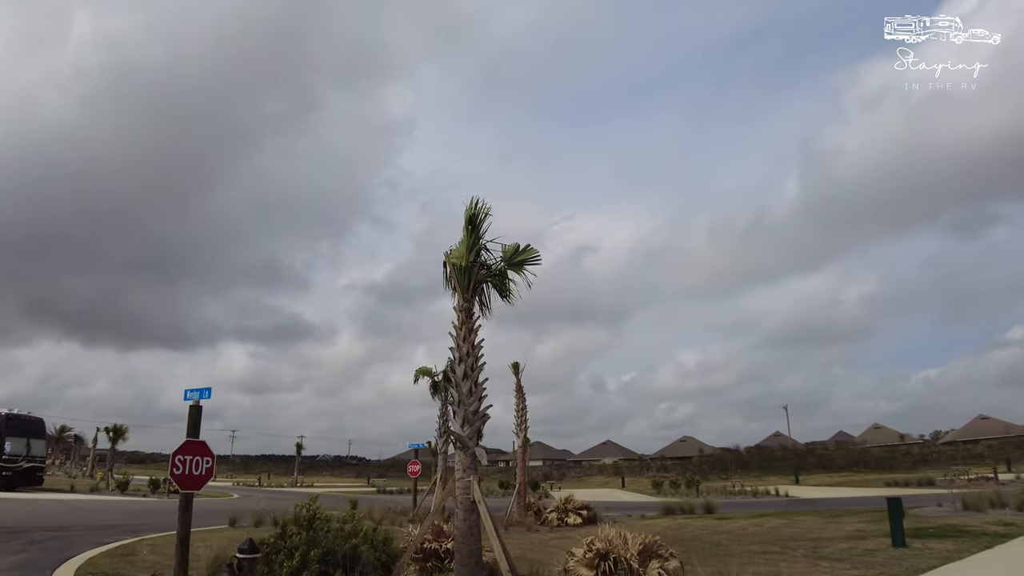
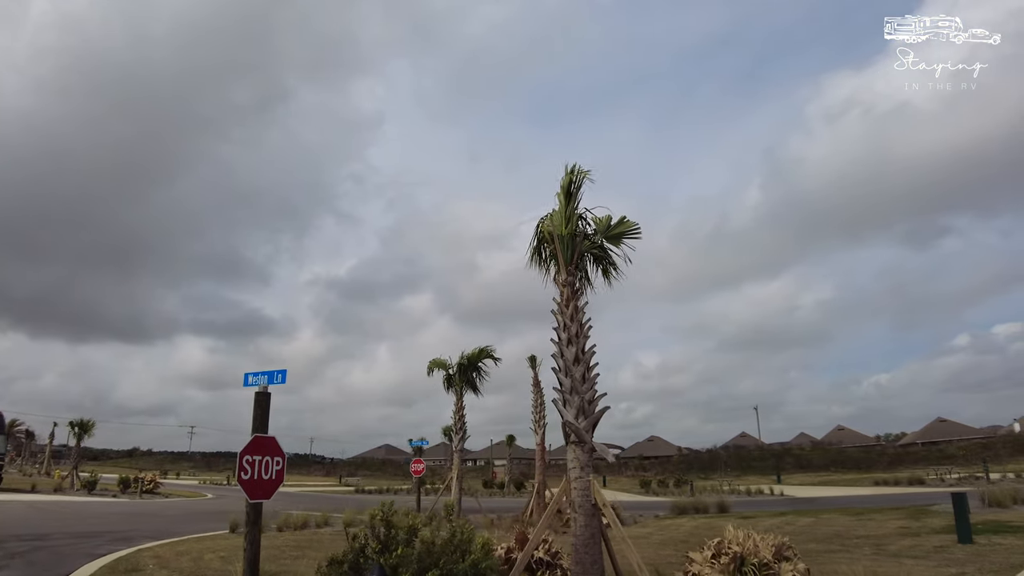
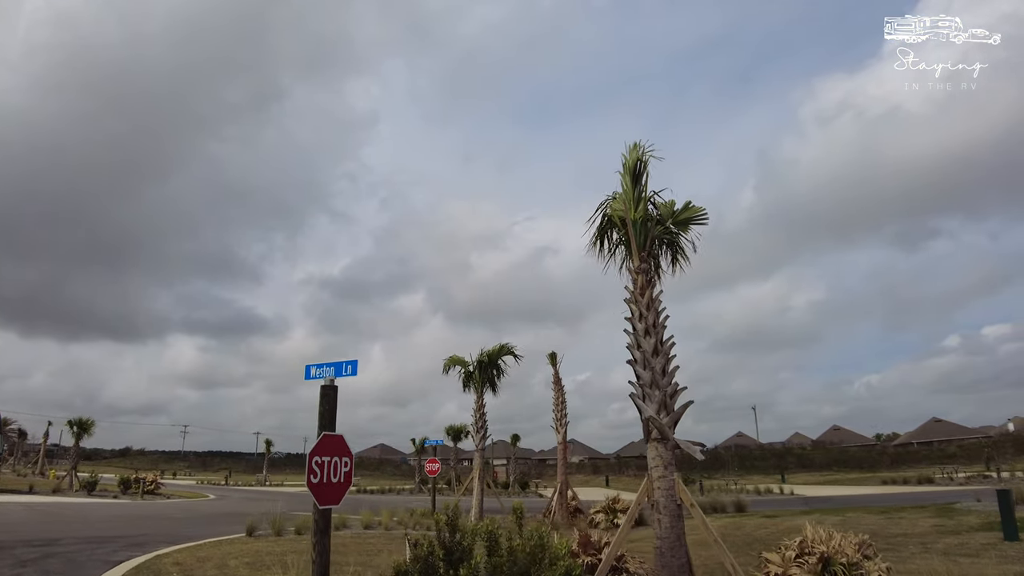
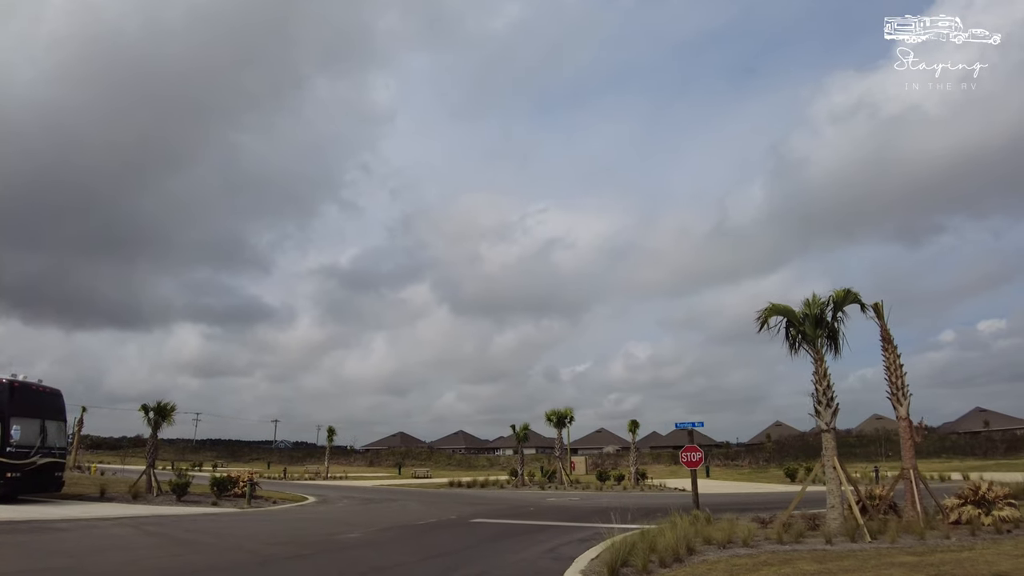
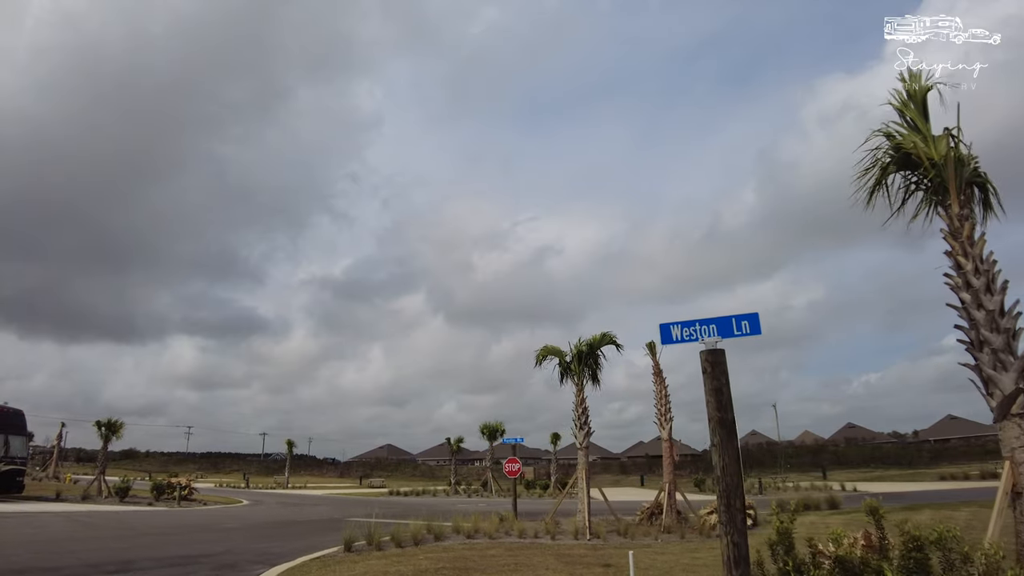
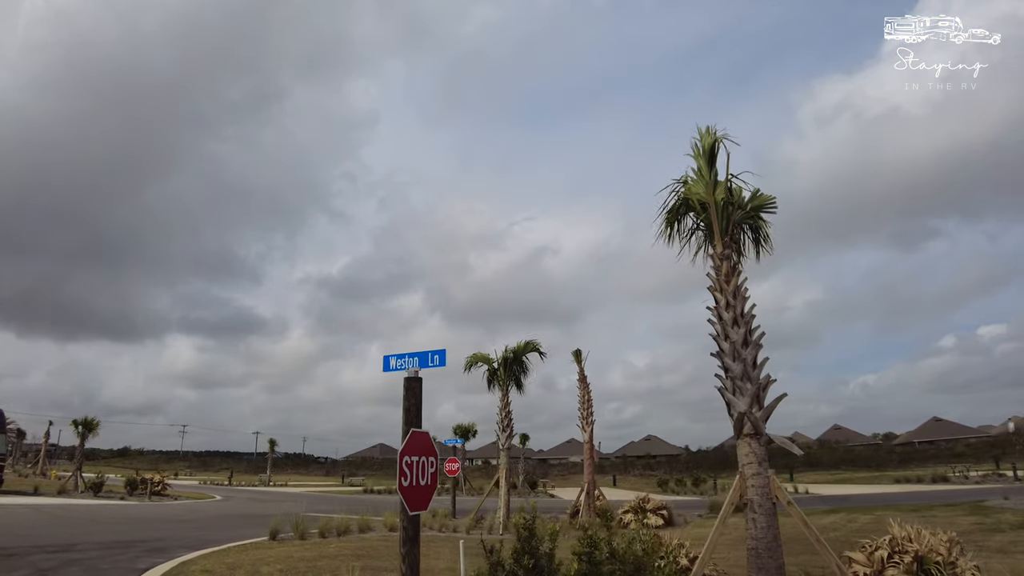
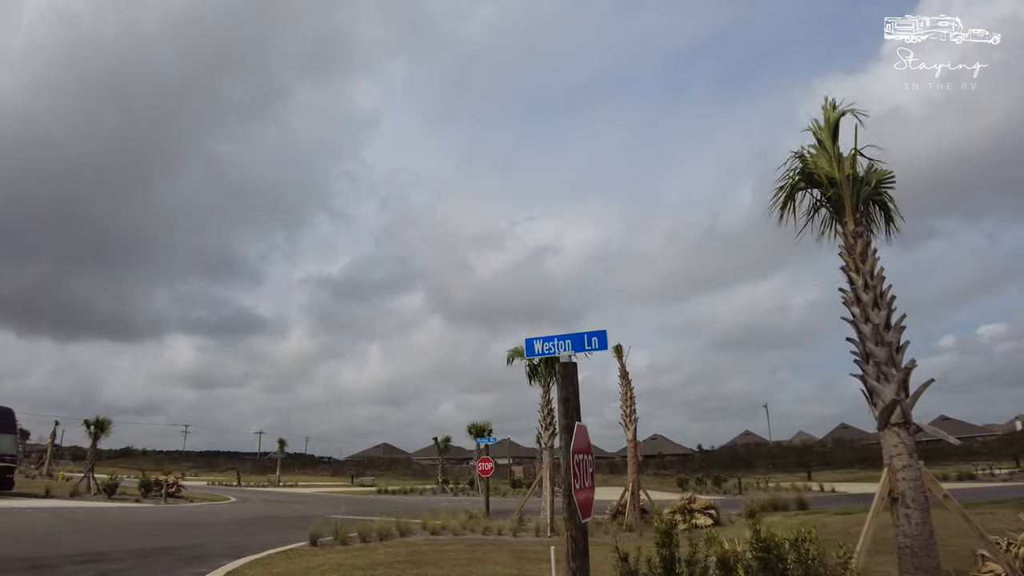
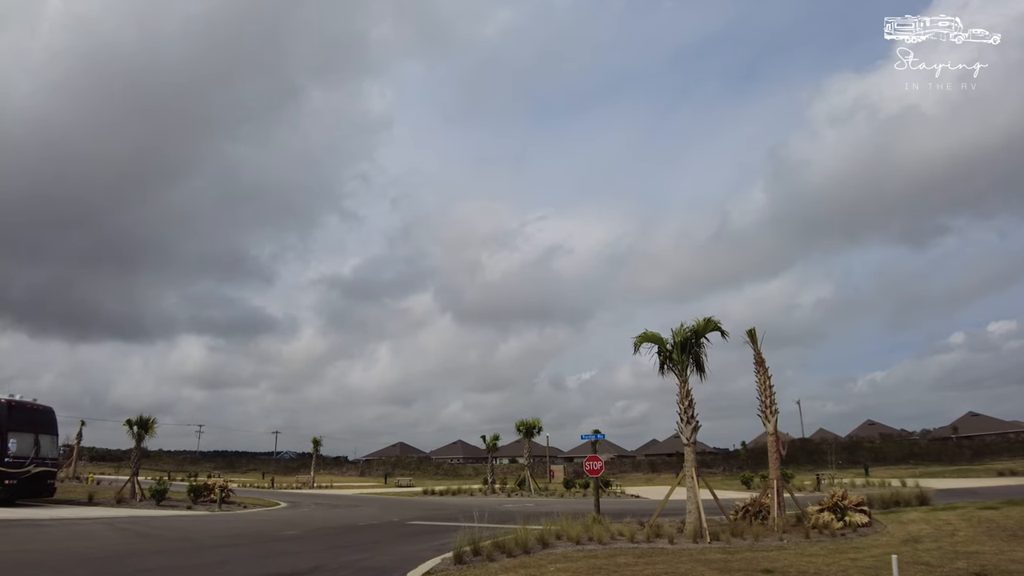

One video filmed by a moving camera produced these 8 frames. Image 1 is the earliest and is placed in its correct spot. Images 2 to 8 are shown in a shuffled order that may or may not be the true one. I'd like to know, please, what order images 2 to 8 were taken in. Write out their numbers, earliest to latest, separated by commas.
2, 3, 6, 7, 5, 8, 4
